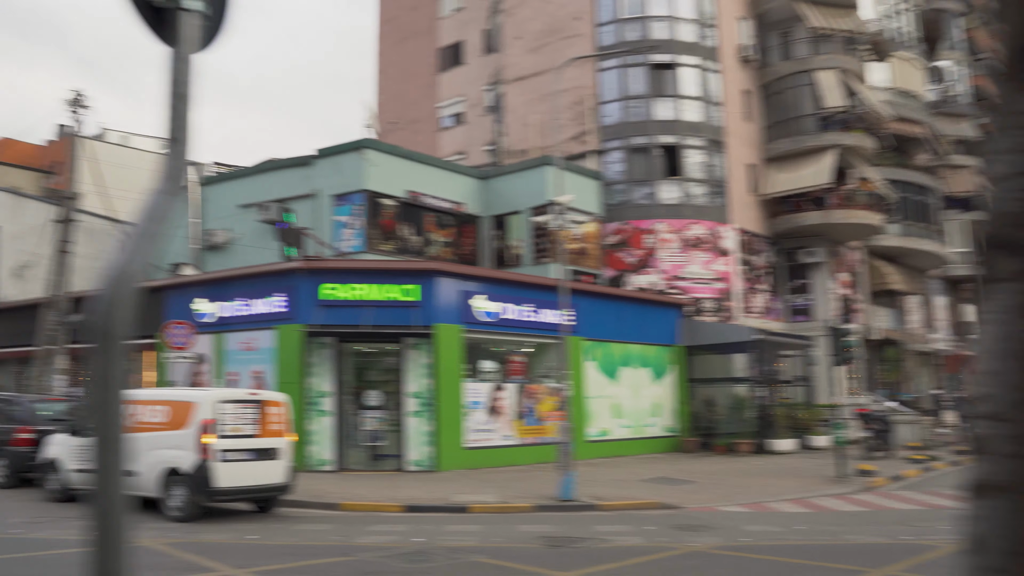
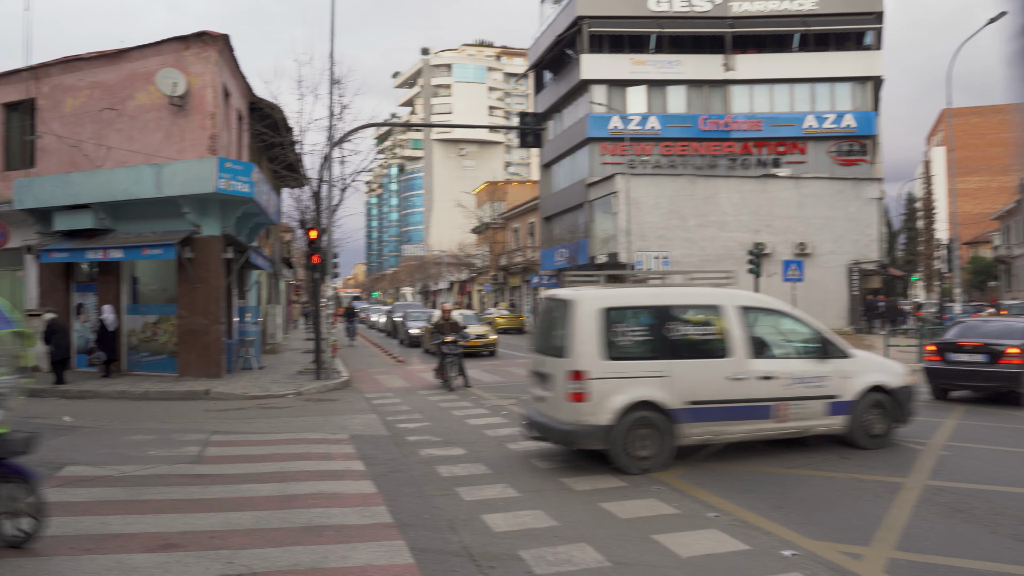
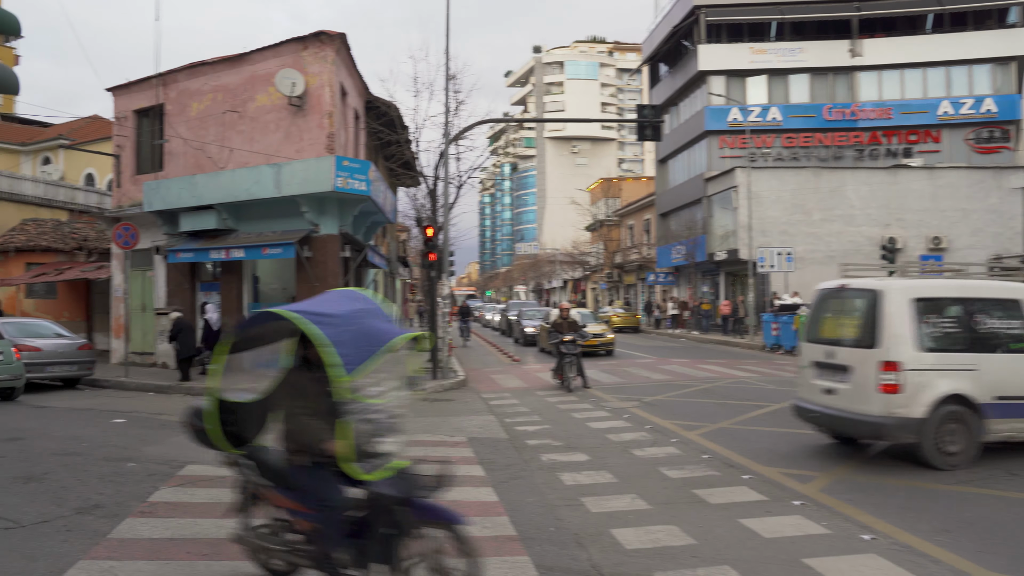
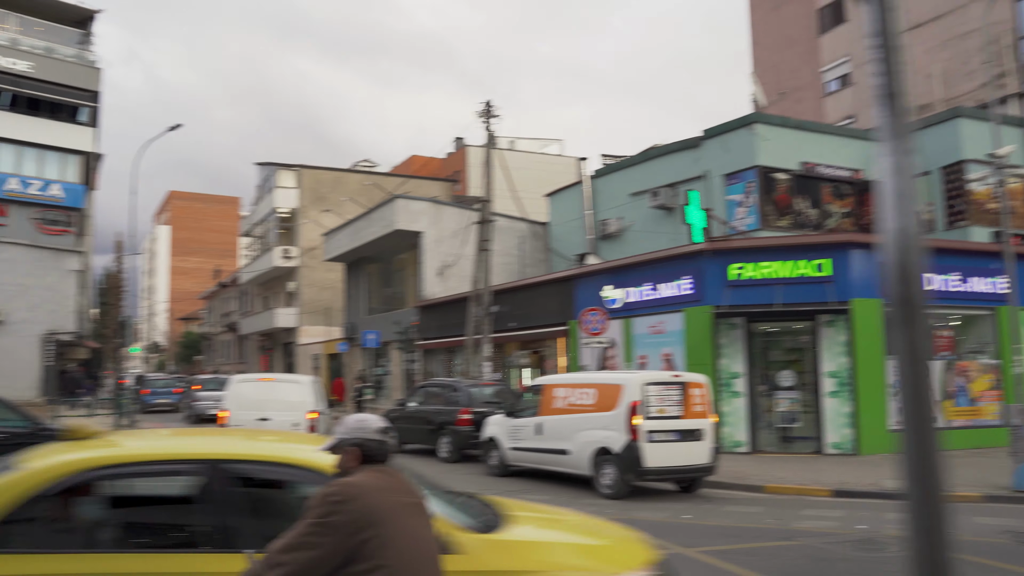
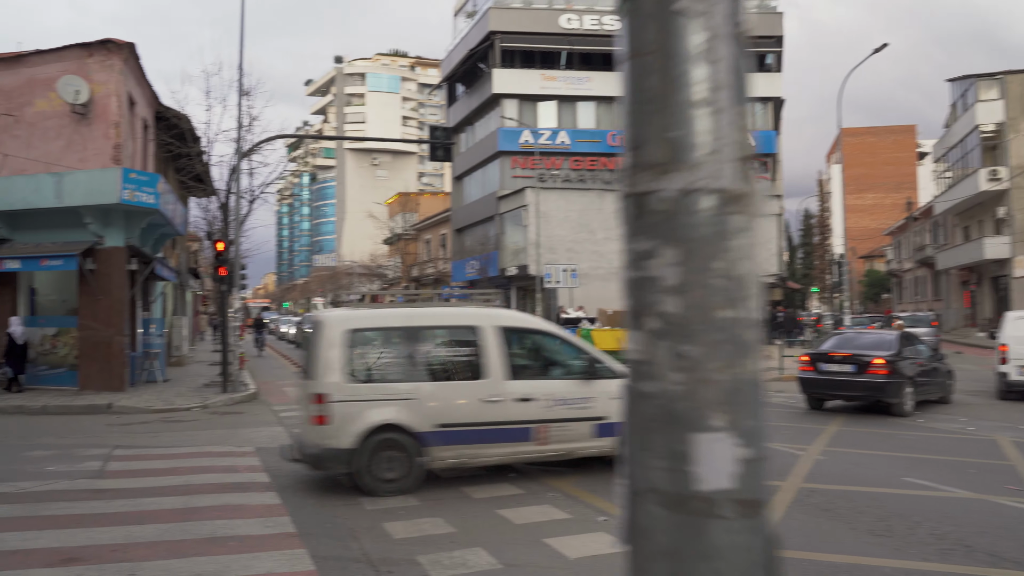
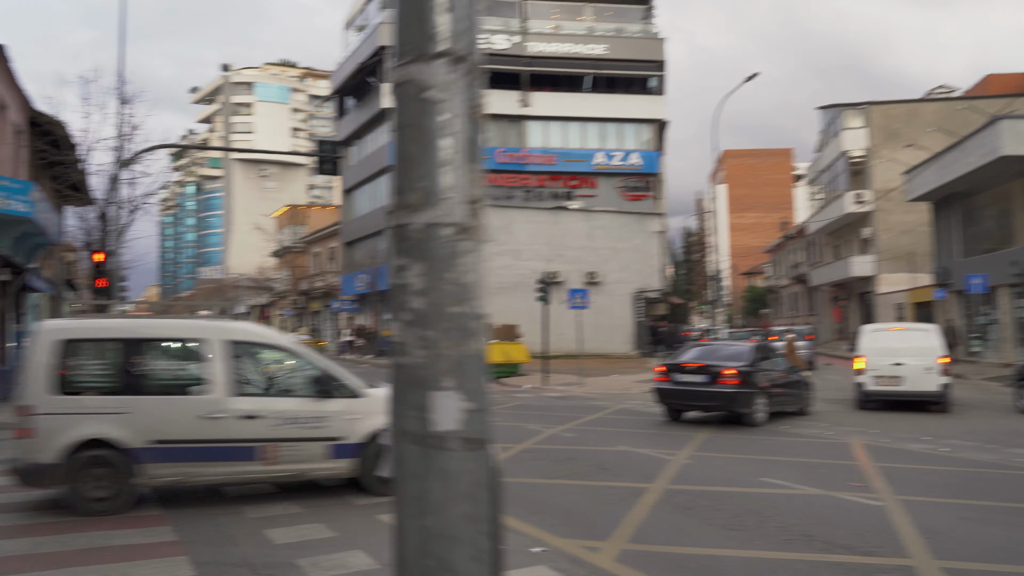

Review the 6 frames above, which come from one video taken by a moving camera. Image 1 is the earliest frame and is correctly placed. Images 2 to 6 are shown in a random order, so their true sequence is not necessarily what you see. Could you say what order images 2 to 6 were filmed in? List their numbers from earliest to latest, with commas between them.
4, 6, 5, 2, 3
